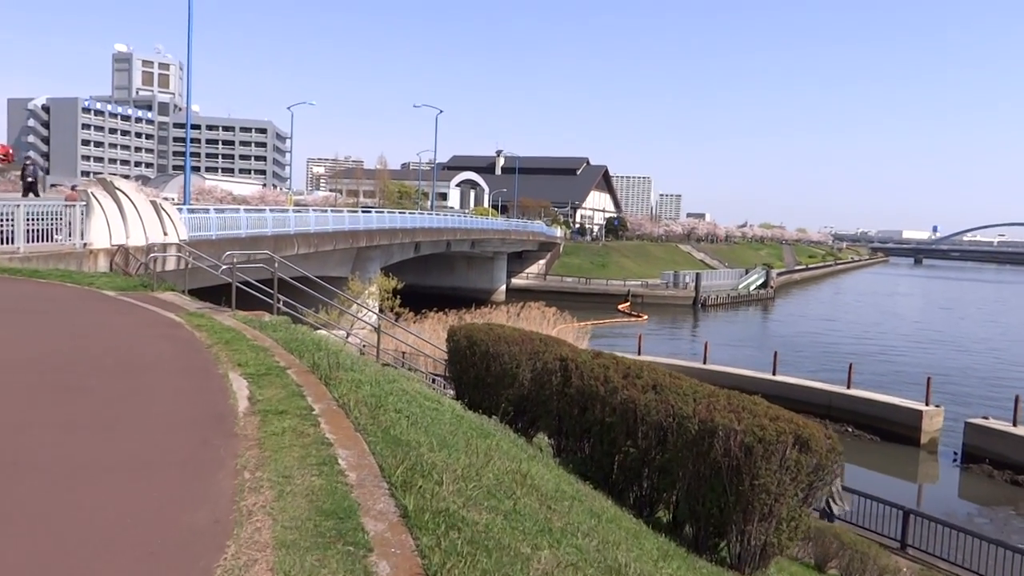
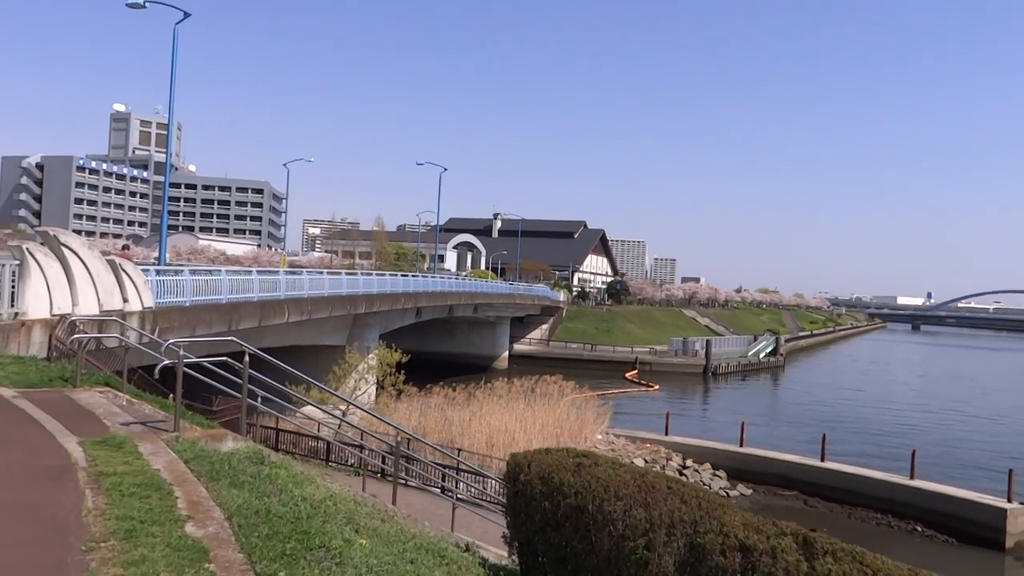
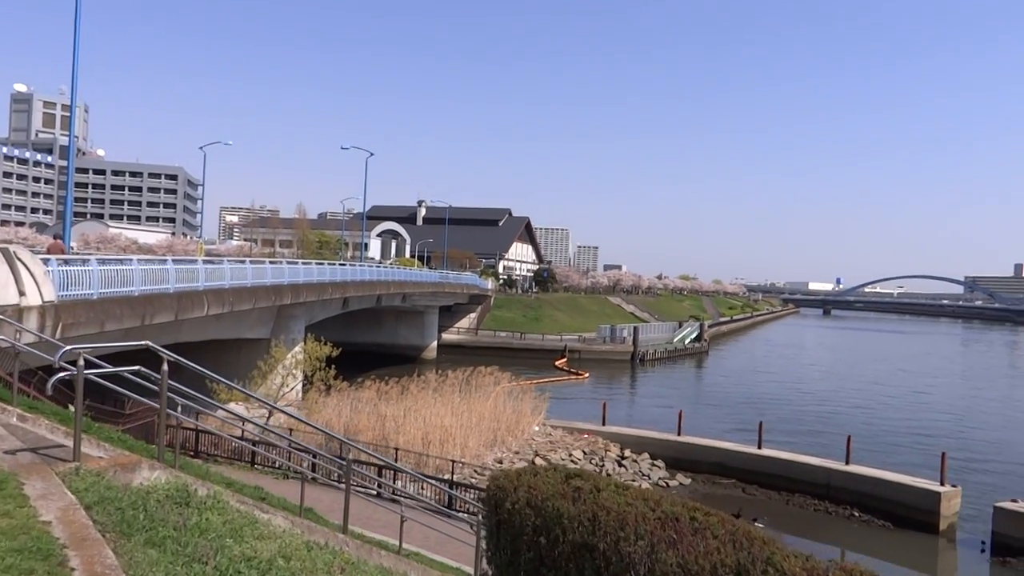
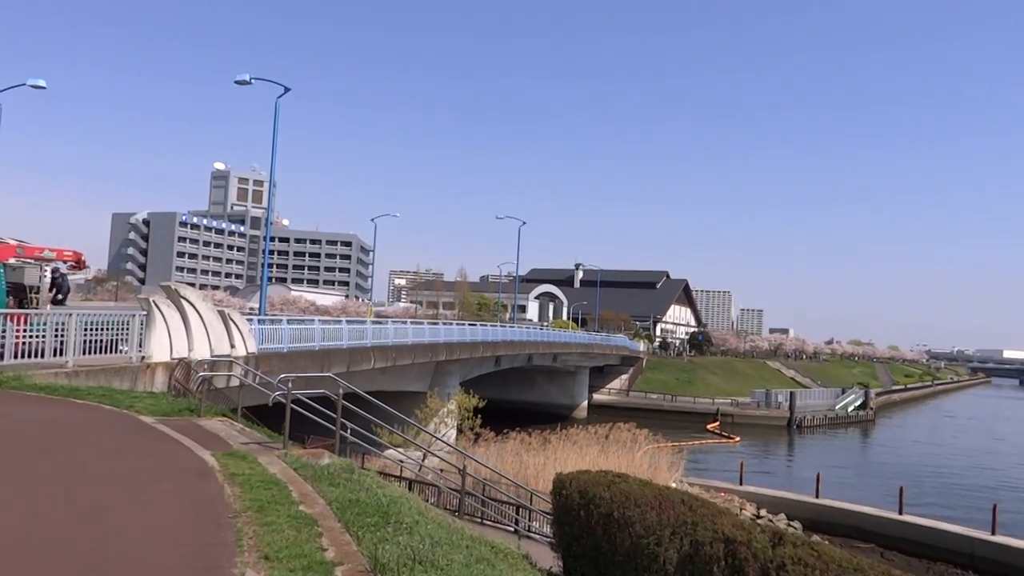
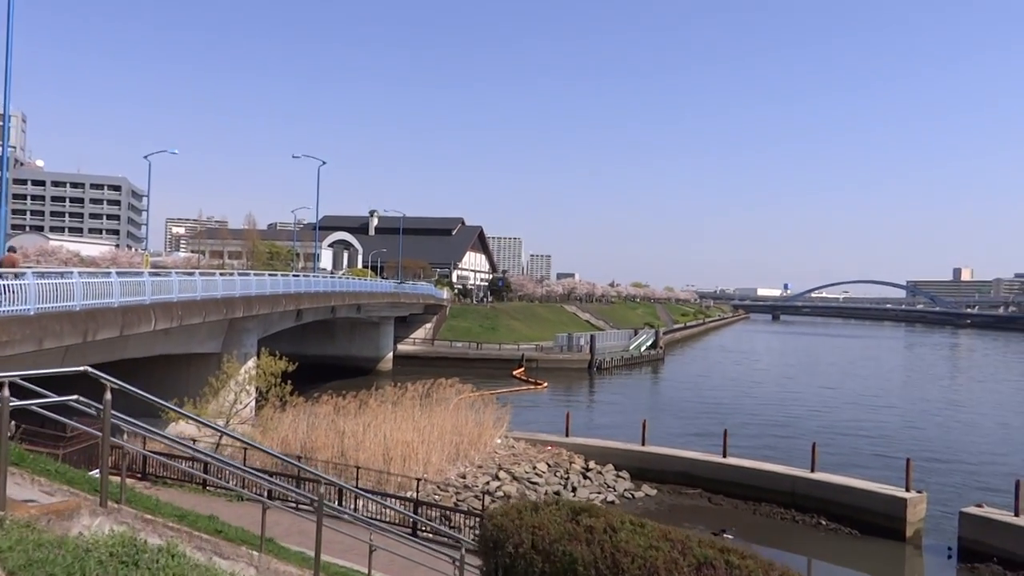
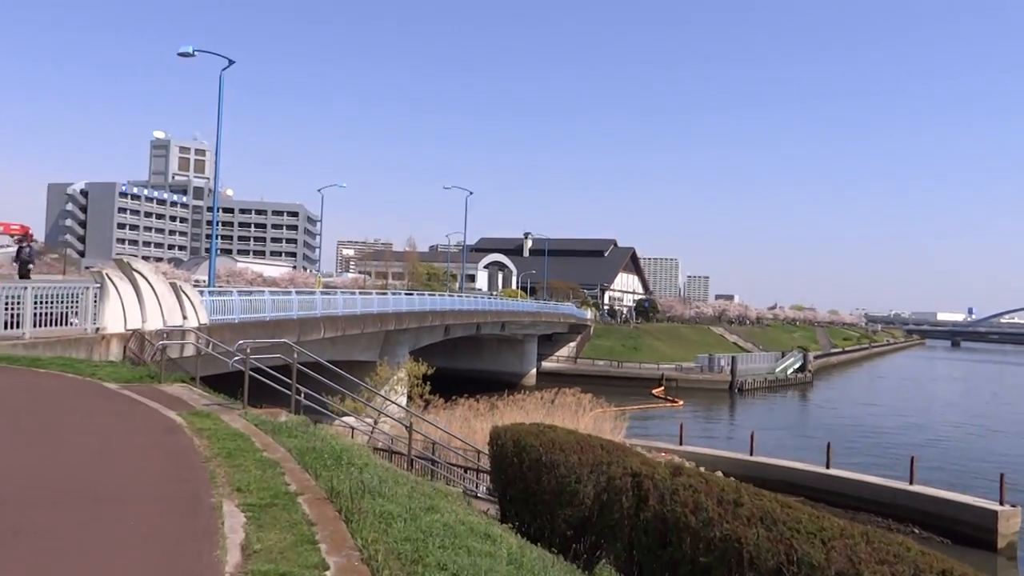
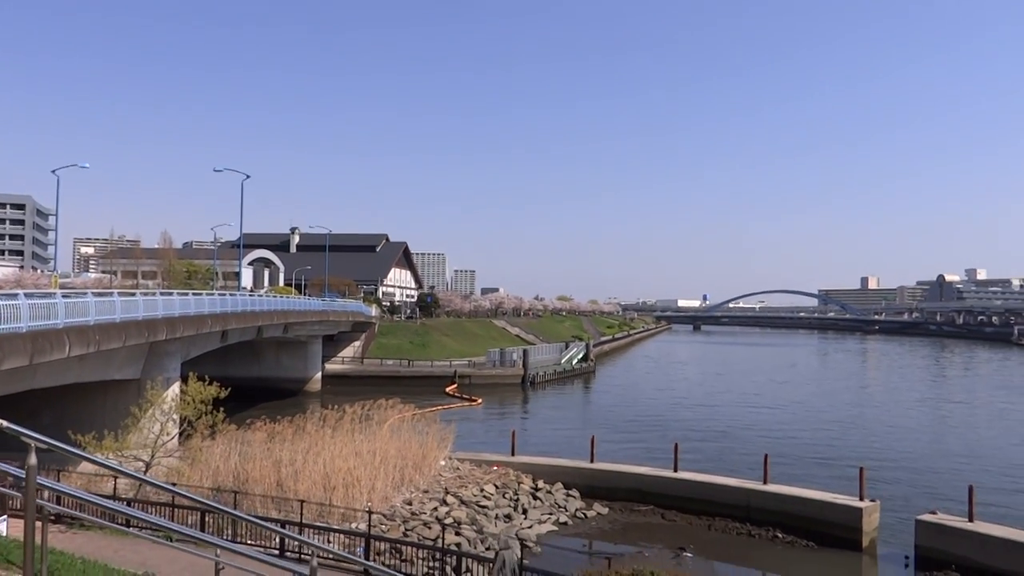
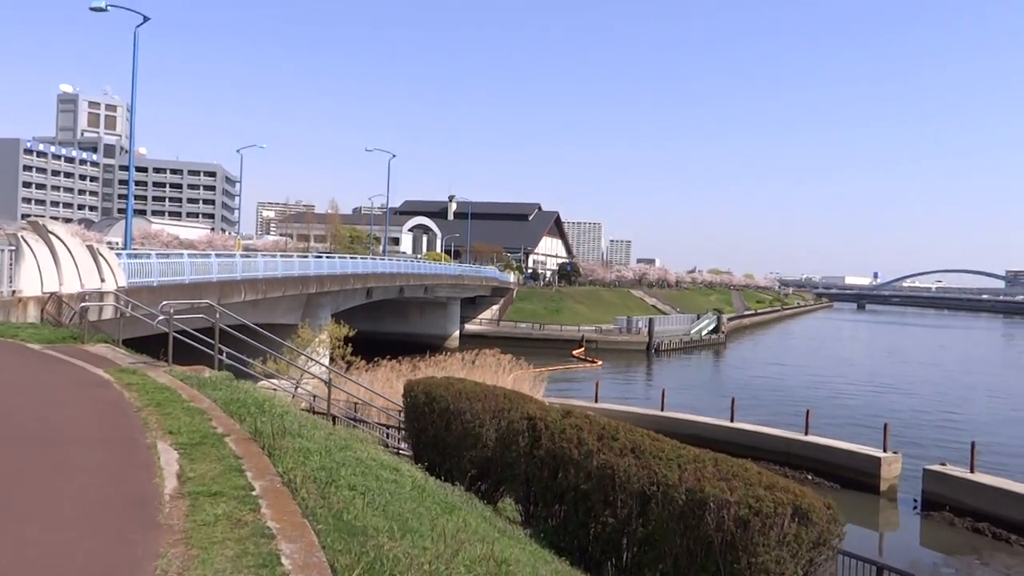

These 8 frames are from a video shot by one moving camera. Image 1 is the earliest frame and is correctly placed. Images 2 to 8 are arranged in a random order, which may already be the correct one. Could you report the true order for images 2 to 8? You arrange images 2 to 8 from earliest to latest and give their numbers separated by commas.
8, 6, 4, 2, 3, 5, 7
